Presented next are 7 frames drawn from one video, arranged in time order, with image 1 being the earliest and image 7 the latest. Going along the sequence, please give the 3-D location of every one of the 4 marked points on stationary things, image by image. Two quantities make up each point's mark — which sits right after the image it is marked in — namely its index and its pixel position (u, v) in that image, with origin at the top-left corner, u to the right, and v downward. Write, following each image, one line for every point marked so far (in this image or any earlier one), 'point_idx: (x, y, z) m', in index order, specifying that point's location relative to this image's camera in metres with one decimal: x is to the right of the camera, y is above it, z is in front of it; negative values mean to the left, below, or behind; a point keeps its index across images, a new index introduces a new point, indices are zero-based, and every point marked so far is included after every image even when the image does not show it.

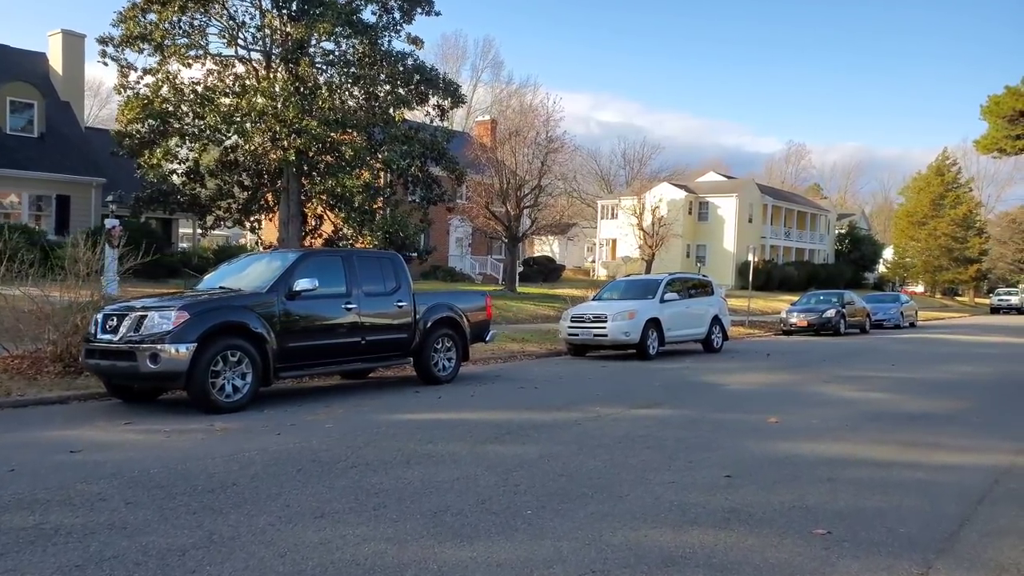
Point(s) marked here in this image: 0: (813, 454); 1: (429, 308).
0: (+3.0, -1.7, +7.6) m
1: (-1.3, -0.3, +11.6) m
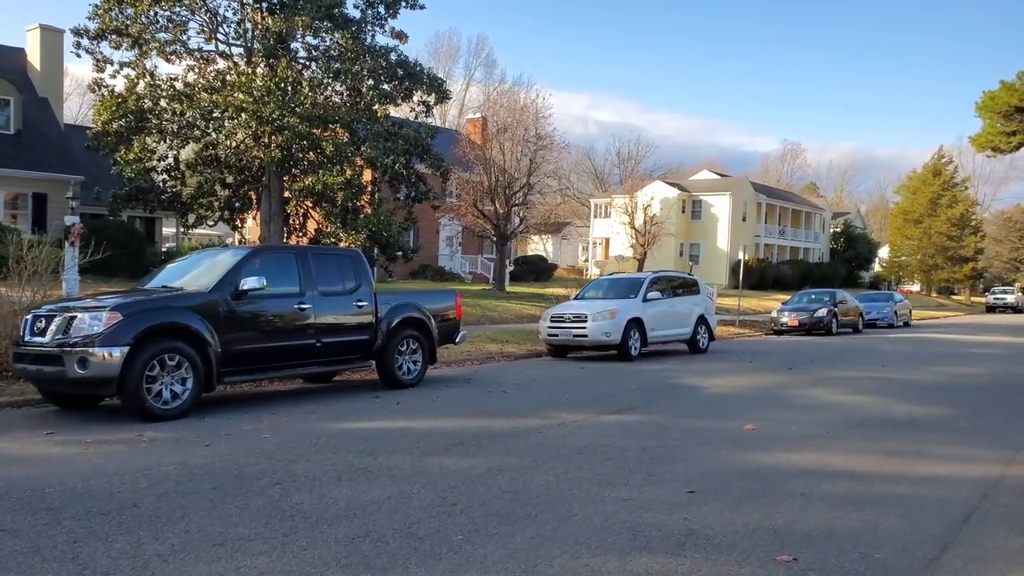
0: (+2.6, -1.7, +7.0) m
1: (-1.7, -0.3, +11.1) m
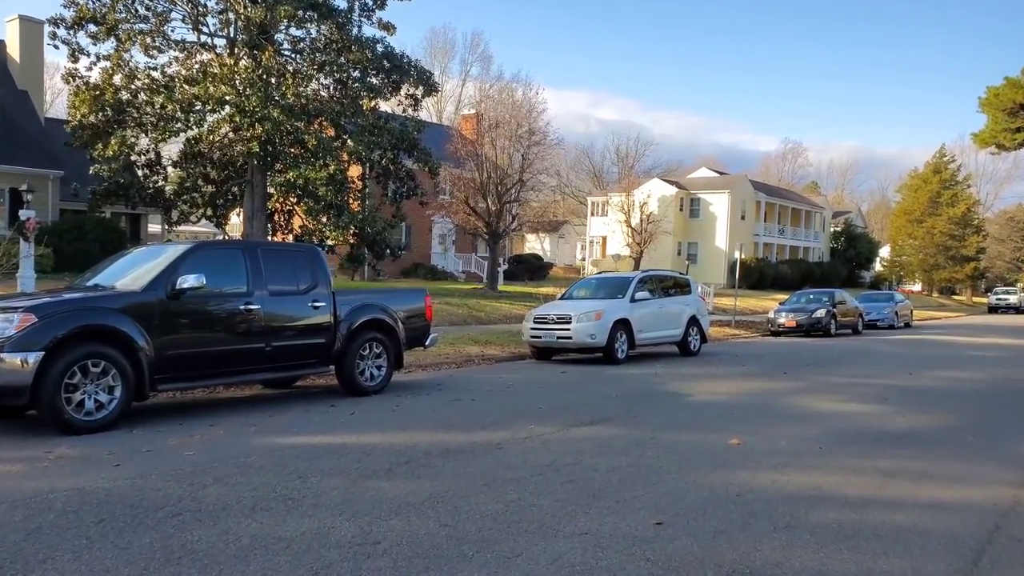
0: (+2.2, -1.7, +6.2) m
1: (-2.1, -0.2, +10.3) m
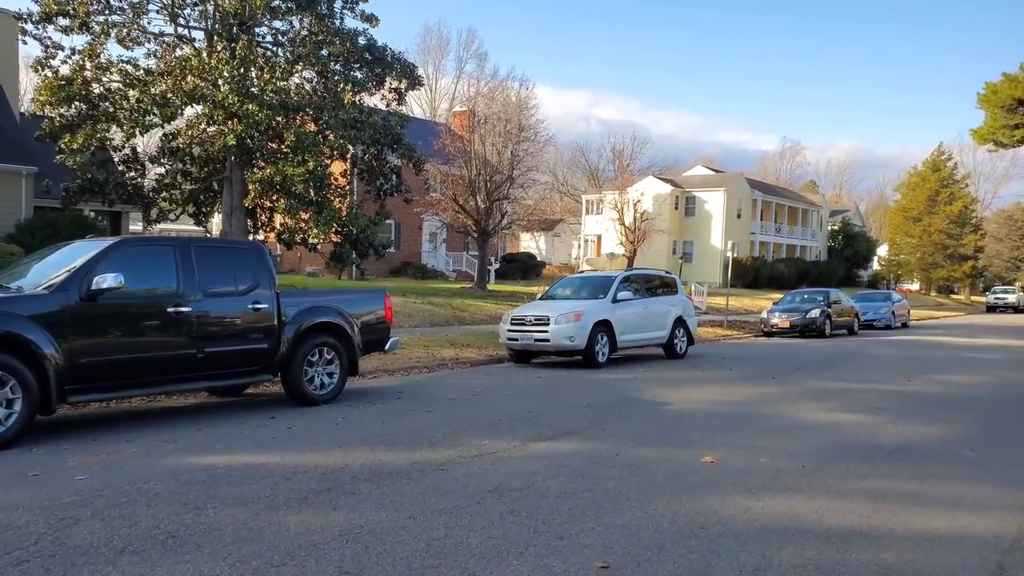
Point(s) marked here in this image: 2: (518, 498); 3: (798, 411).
0: (+1.7, -1.7, +5.4) m
1: (-2.6, -0.3, +9.5) m
2: (0.0, -1.6, +5.6) m
3: (+3.8, -1.6, +10.0) m
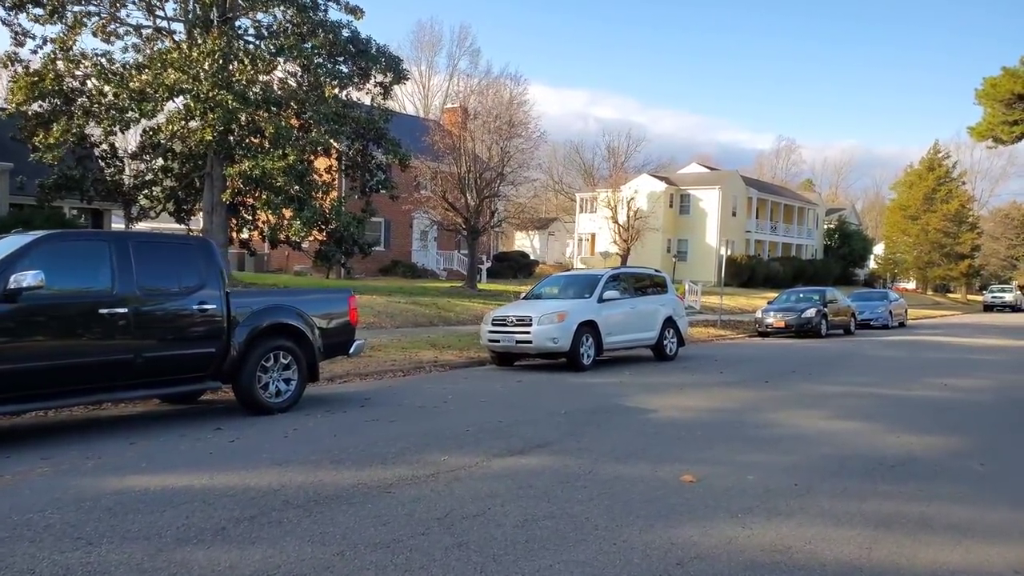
0: (+1.4, -1.7, +4.8) m
1: (-3.0, -0.2, +8.8) m
2: (-0.3, -1.6, +4.9) m
3: (+3.5, -1.6, +9.3) m
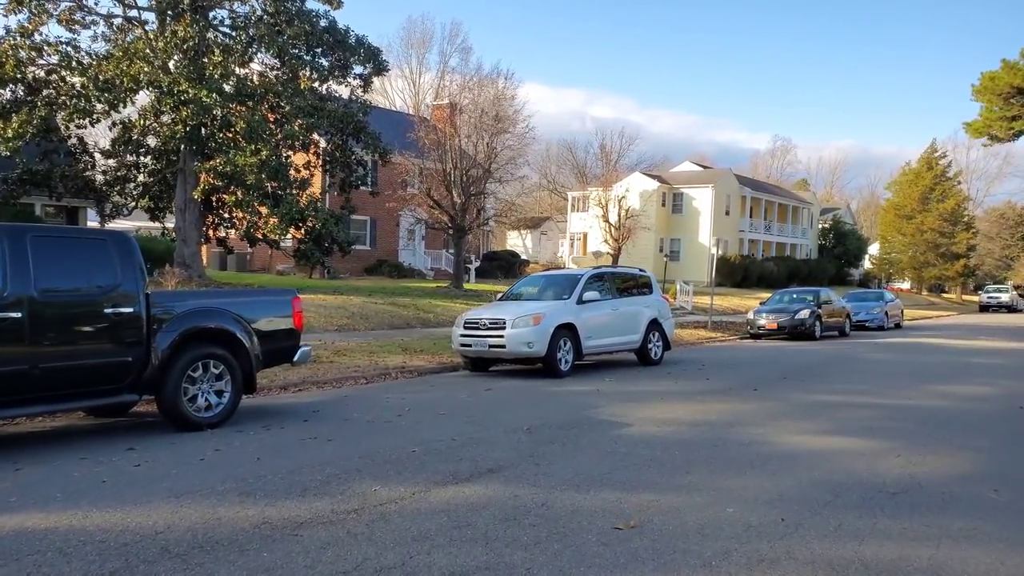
0: (+1.0, -1.7, +3.9) m
1: (-3.4, -0.3, +7.9) m
2: (-0.7, -1.6, +4.0) m
3: (+3.0, -1.7, +8.4) m
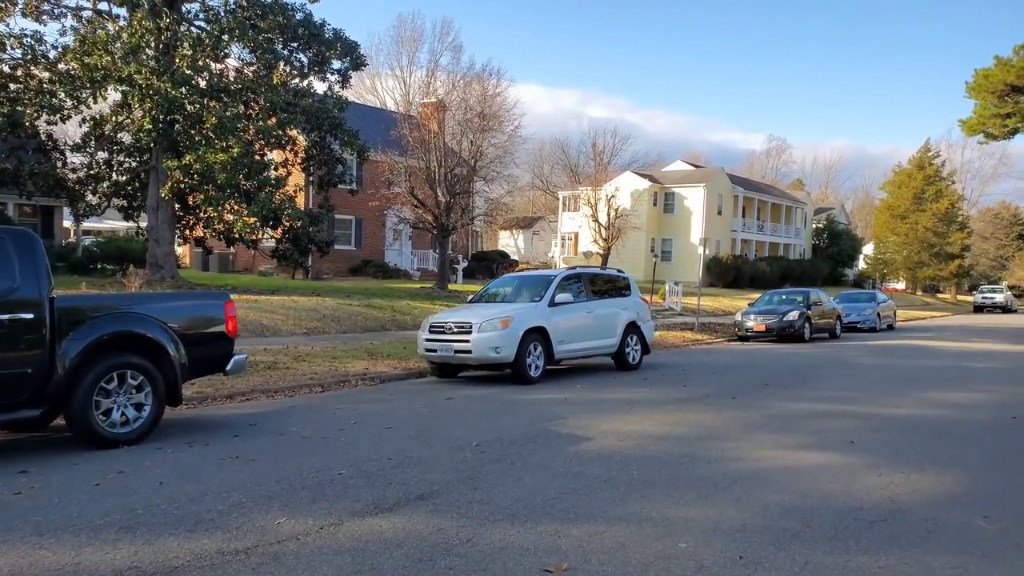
0: (+0.5, -1.7, +3.2) m
1: (-3.9, -0.3, +7.1) m
2: (-1.2, -1.6, +3.3) m
3: (+2.5, -1.7, +7.7) m
